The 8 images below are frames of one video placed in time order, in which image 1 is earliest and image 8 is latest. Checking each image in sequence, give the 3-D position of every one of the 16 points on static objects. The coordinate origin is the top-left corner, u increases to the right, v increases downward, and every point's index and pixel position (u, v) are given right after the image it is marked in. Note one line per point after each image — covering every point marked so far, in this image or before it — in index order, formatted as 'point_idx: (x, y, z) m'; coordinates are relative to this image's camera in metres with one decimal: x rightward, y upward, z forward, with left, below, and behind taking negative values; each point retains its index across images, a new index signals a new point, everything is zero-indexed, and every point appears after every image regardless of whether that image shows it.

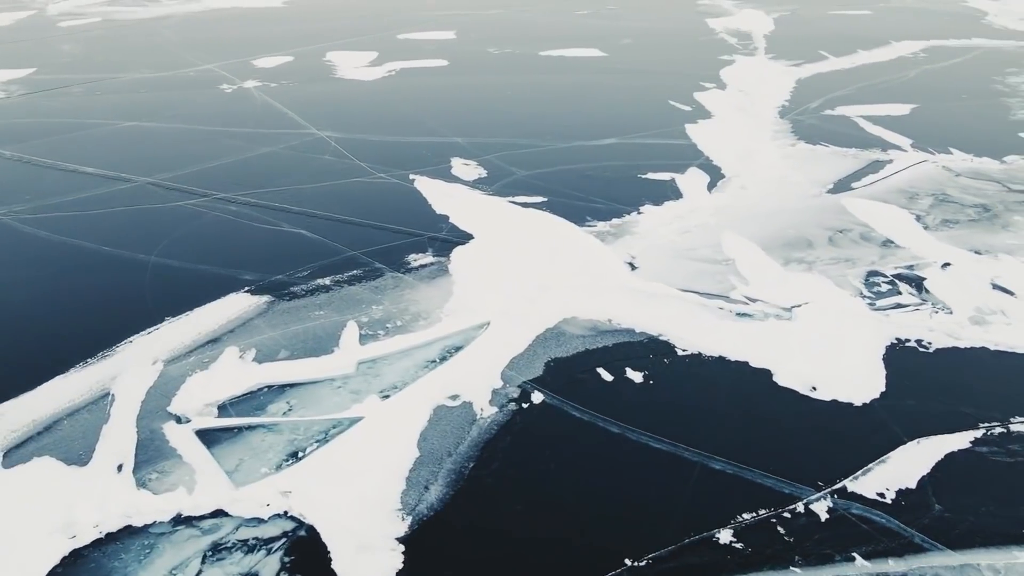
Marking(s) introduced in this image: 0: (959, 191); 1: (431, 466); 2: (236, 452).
0: (+9.6, +2.1, +17.2) m
1: (-0.6, -1.5, +6.8) m
2: (-2.3, -1.4, +6.8) m
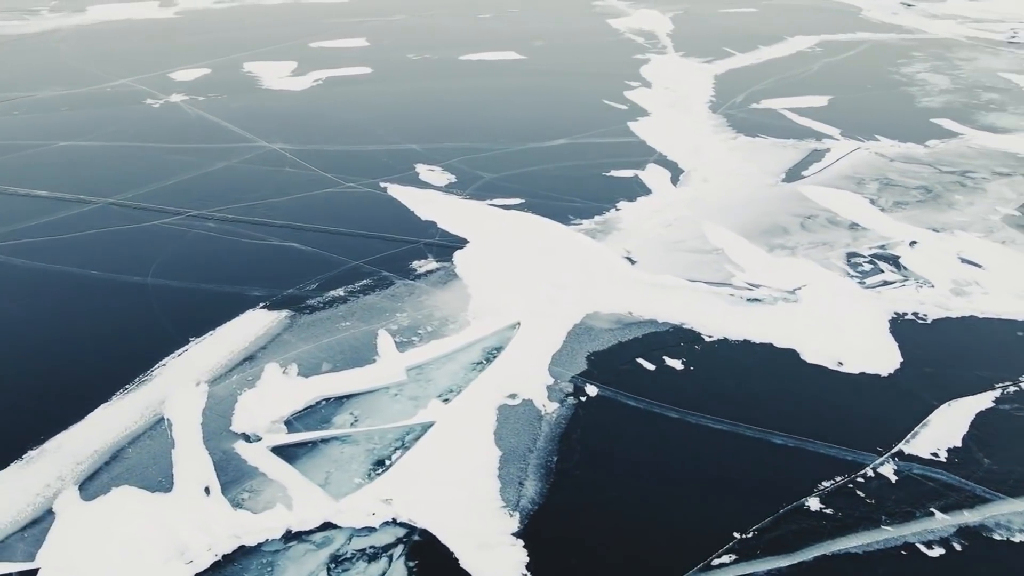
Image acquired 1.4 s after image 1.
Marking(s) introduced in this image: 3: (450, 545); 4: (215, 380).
0: (+8.8, +2.7, +18.4) m
1: (+0.1, -1.5, +6.9) m
2: (-1.6, -1.5, +6.7) m
3: (-0.4, -1.9, +5.9) m
4: (-3.0, -0.9, +8.0) m
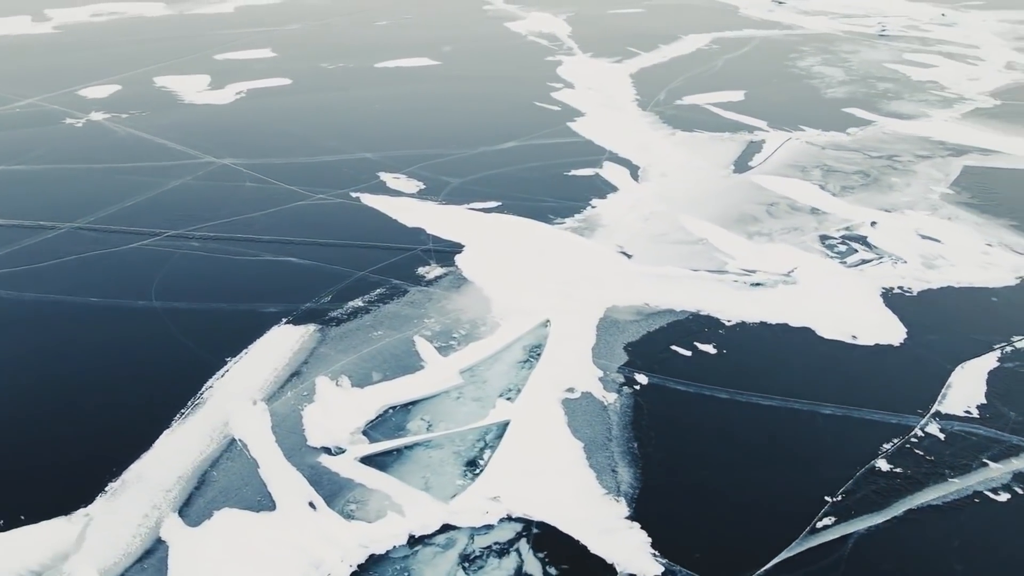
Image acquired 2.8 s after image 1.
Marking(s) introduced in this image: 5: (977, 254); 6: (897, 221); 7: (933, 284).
0: (+7.9, +3.1, +19.6) m
1: (+0.8, -1.5, +7.1) m
2: (-0.8, -1.5, +6.7) m
3: (+0.5, -1.9, +6.1) m
4: (-2.4, -1.1, +7.8) m
5: (+7.8, +0.6, +13.4) m
6: (+7.2, +1.2, +14.8) m
7: (+6.1, +0.1, +11.6) m
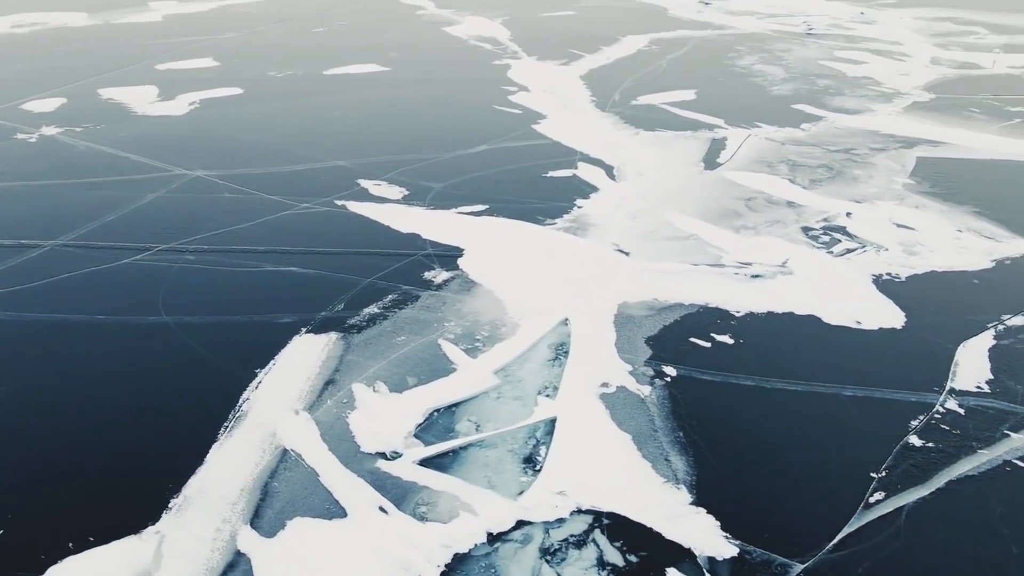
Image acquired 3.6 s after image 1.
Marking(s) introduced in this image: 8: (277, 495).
0: (+7.2, +3.4, +20.3) m
1: (+1.3, -1.4, +7.3) m
2: (-0.3, -1.6, +6.8) m
3: (+1.1, -1.8, +6.3) m
4: (-2.0, -1.2, +7.8) m
5: (+7.7, +0.9, +14.1) m
6: (+6.9, +1.5, +15.5) m
7: (+6.2, +0.3, +12.2) m
8: (-1.9, -1.7, +6.4) m
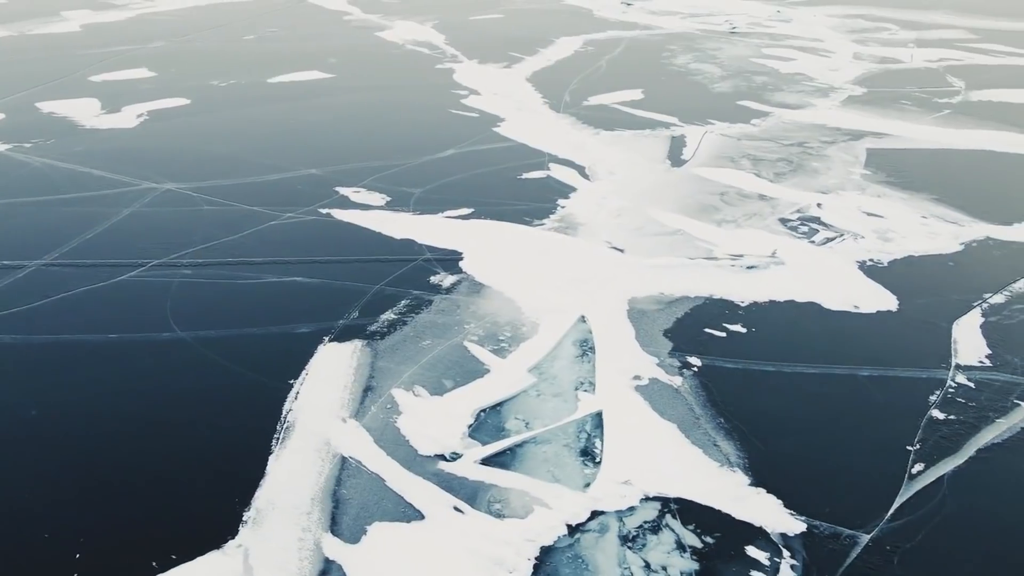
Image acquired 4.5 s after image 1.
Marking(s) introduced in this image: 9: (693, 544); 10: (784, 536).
0: (+6.4, +3.6, +21.0) m
1: (+1.8, -1.3, +7.6) m
2: (+0.2, -1.6, +7.0) m
3: (+1.7, -1.8, +6.5) m
4: (-1.5, -1.2, +7.8) m
5: (+7.5, +1.2, +14.9) m
6: (+6.6, +1.7, +16.2) m
7: (+6.2, +0.5, +12.8) m
8: (-1.3, -1.7, +6.4) m
9: (+1.4, -2.0, +6.1) m
10: (+2.2, -1.9, +6.2) m
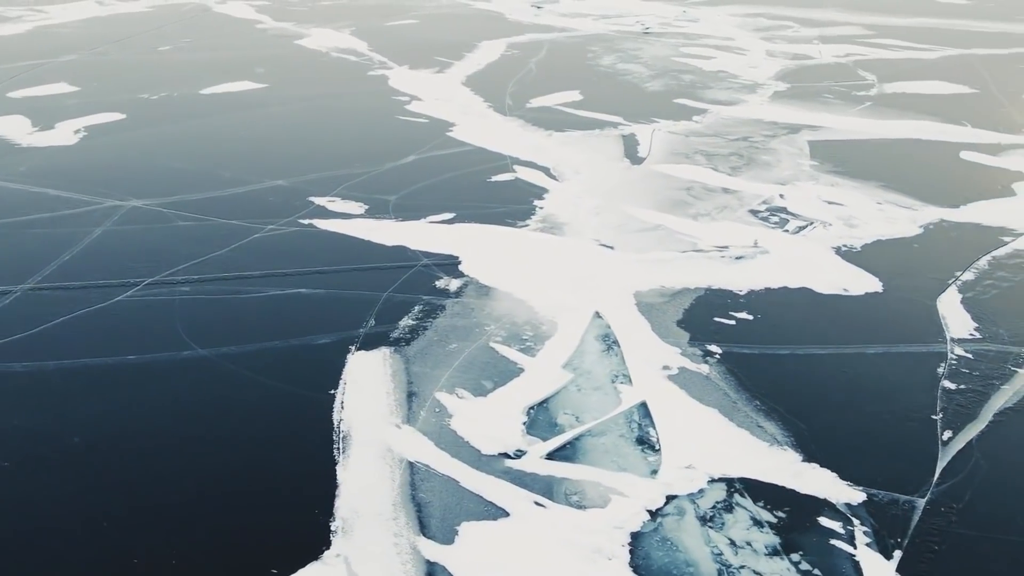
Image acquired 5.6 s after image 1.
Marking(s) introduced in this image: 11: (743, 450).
0: (+5.4, +3.9, +21.7) m
1: (+2.3, -1.2, +8.0) m
2: (+0.8, -1.5, +7.2) m
3: (+2.3, -1.7, +6.9) m
4: (-1.0, -1.3, +7.9) m
5: (+7.1, +1.5, +15.8) m
6: (+6.1, +2.0, +17.0) m
7: (+6.1, +0.8, +13.6) m
8: (-0.7, -1.8, +6.5) m
9: (+2.1, -1.9, +6.5) m
10: (+2.8, -1.8, +6.6) m
11: (+2.1, -1.5, +7.3) m
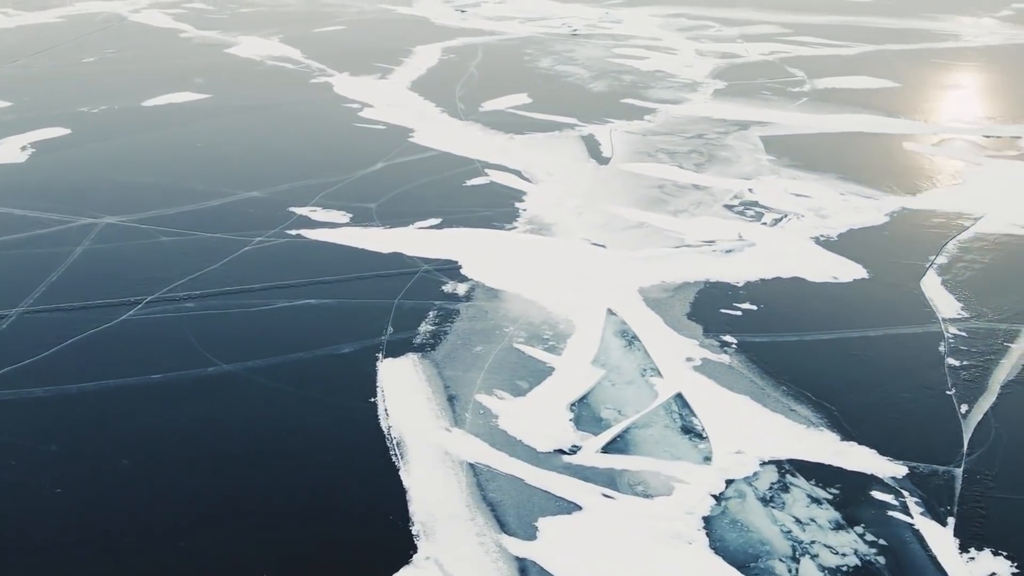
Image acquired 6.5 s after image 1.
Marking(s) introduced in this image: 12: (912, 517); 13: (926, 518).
0: (+4.4, +4.0, +22.3) m
1: (+2.7, -1.1, +8.3) m
2: (+1.3, -1.5, +7.4) m
3: (+2.8, -1.5, +7.2) m
4: (-0.6, -1.3, +8.0) m
5: (+6.8, +1.8, +16.5) m
6: (+5.6, +2.2, +17.6) m
7: (+5.9, +1.1, +14.2) m
8: (-0.1, -1.8, +6.6) m
9: (+2.7, -1.8, +6.8) m
10: (+3.4, -1.7, +7.0) m
11: (+2.6, -1.4, +7.6) m
12: (+3.3, -1.9, +6.7) m
13: (+3.5, -1.9, +6.7) m
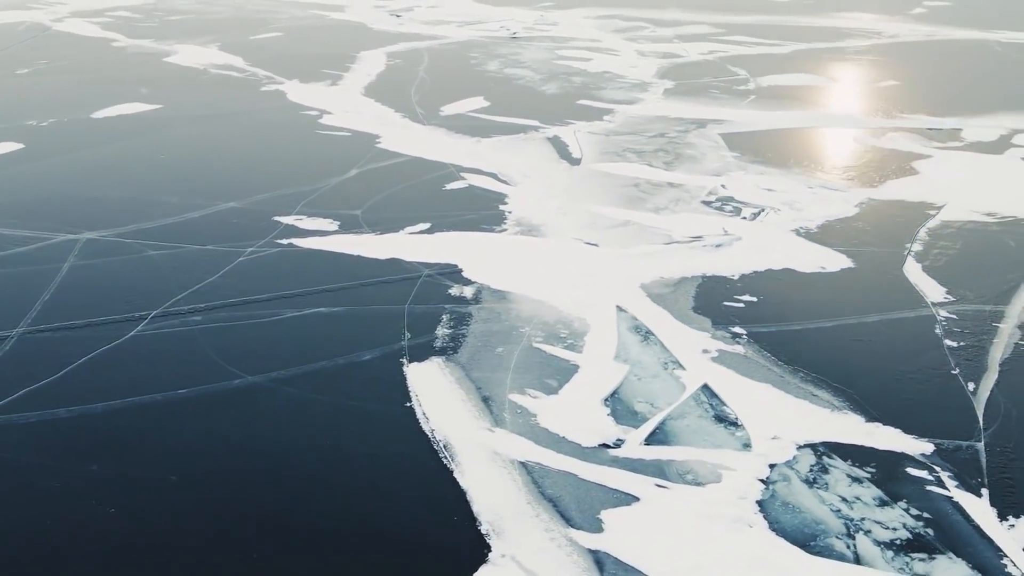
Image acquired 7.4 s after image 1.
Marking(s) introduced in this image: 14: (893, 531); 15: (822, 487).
0: (+3.6, +4.1, +22.7) m
1: (+3.1, -1.1, +8.7) m
2: (+1.8, -1.4, +7.7) m
3: (+3.2, -1.4, +7.6) m
4: (-0.2, -1.4, +8.1) m
5: (+6.4, +2.0, +17.1) m
6: (+5.2, +2.4, +18.2) m
7: (+5.8, +1.2, +14.8) m
8: (+0.4, -1.8, +6.8) m
9: (+3.1, -1.7, +7.1) m
10: (+3.8, -1.6, +7.4) m
11: (+3.0, -1.3, +8.0) m
12: (+3.8, -1.8, +7.1) m
13: (+4.0, -1.8, +7.1) m
14: (+3.2, -2.1, +6.8) m
15: (+2.7, -1.7, +7.0) m
